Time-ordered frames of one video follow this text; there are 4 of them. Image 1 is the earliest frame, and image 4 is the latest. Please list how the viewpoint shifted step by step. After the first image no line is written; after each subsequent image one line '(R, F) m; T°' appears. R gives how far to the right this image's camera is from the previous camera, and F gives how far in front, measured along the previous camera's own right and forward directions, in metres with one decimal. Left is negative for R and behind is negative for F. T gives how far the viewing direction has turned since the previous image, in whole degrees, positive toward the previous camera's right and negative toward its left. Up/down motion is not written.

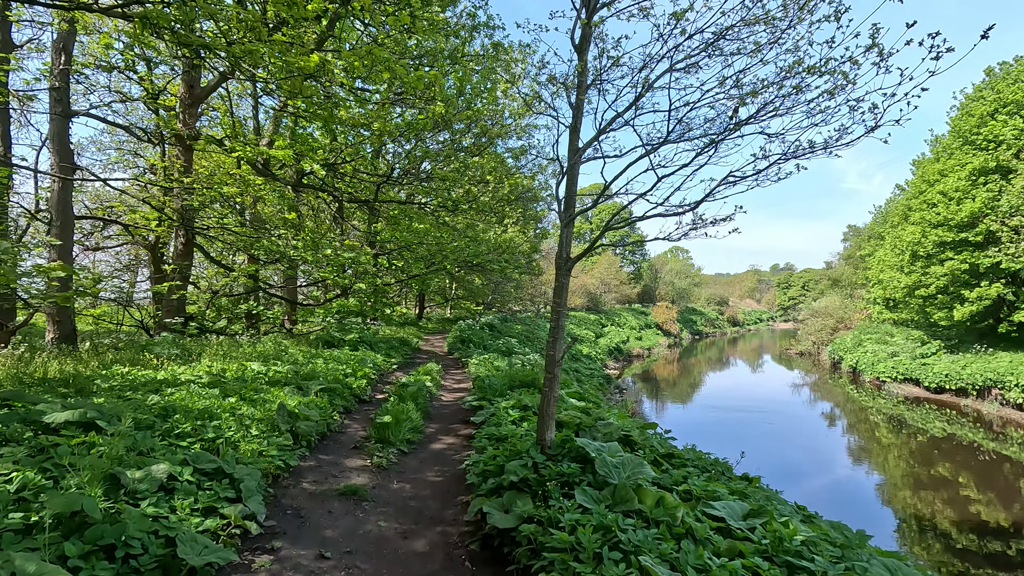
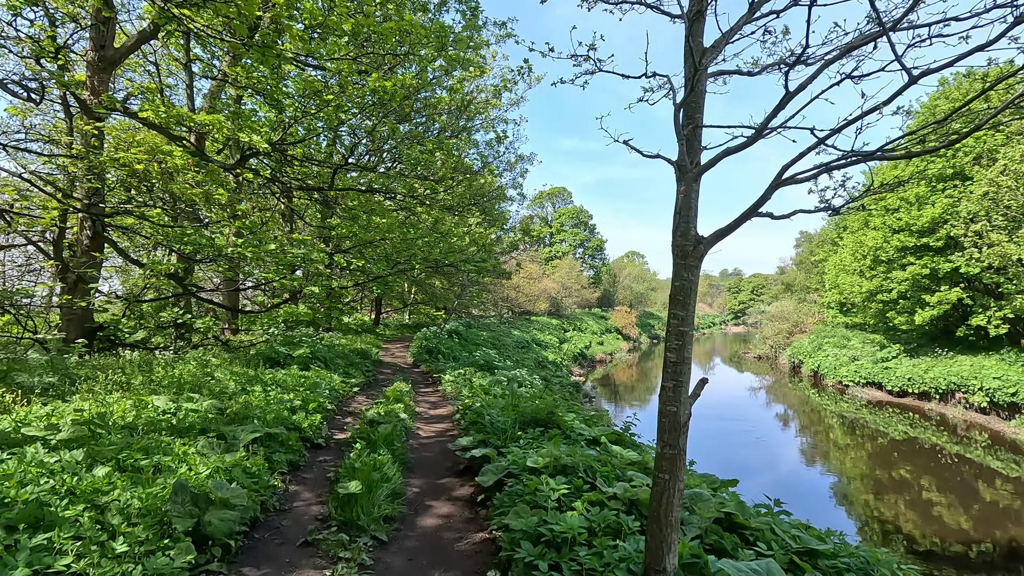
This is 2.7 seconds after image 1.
(-0.4, +1.2) m; +5°
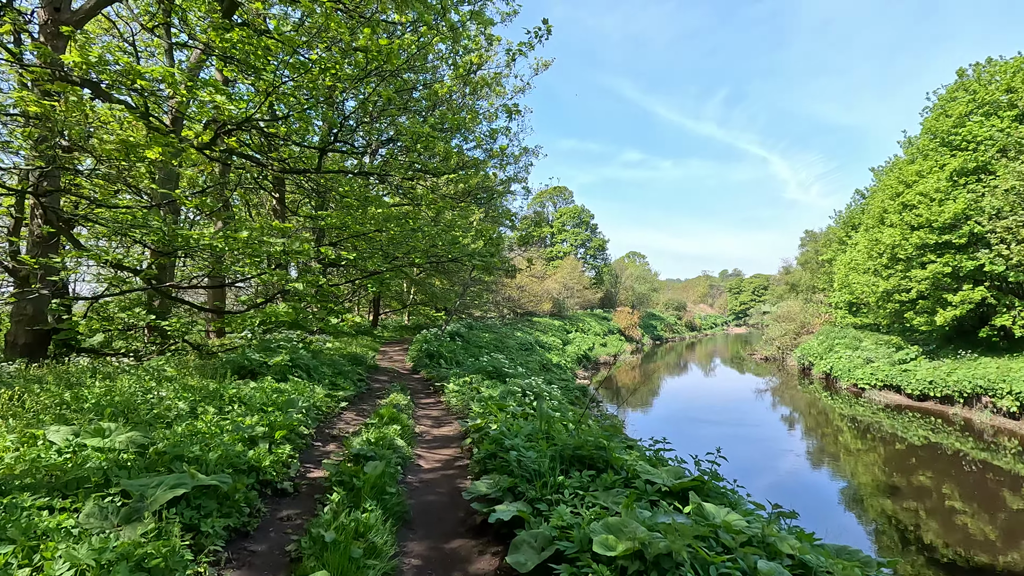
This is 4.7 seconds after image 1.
(-0.2, +1.0) m; 0°
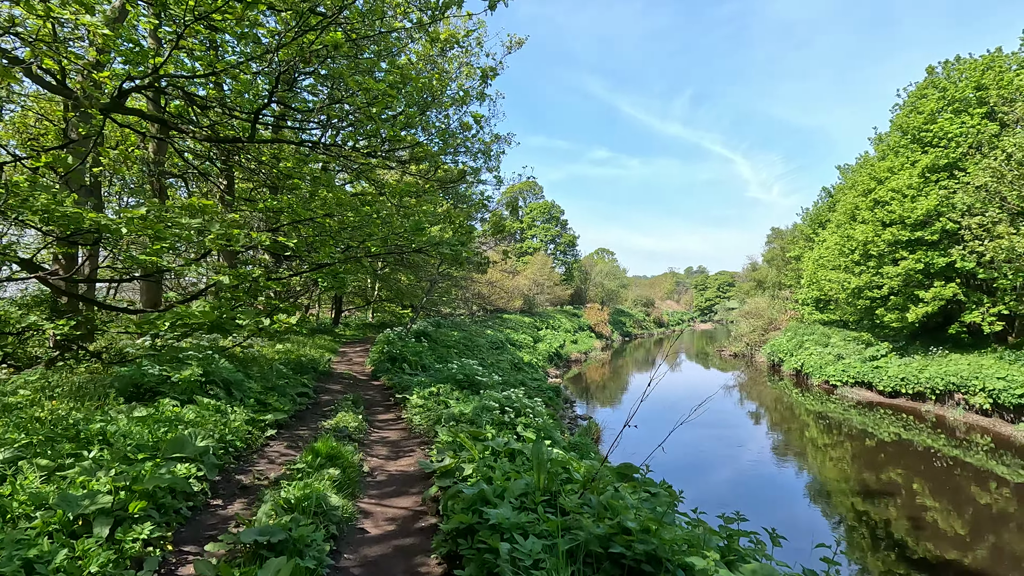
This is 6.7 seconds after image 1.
(-0.1, +1.0) m; +4°
